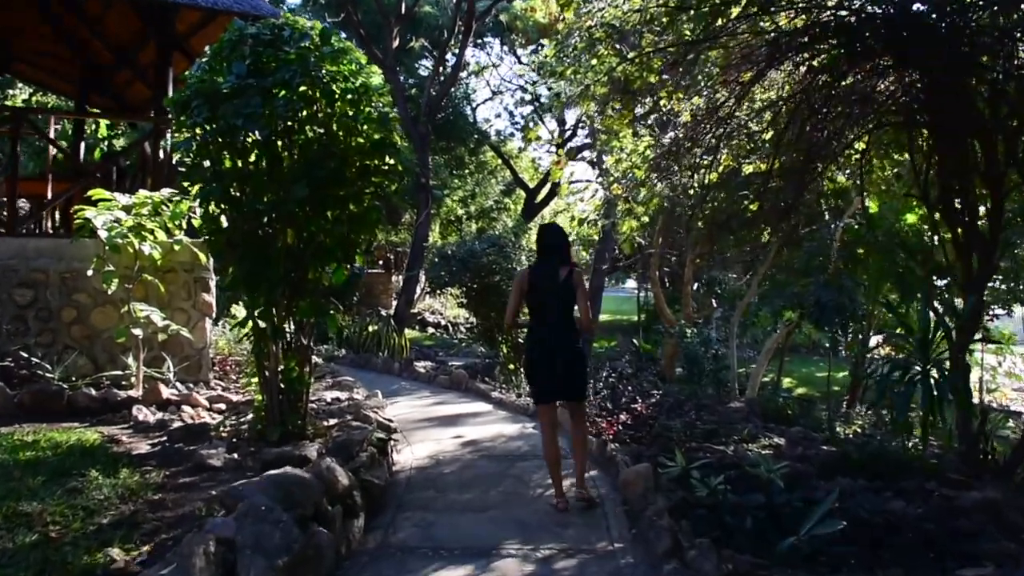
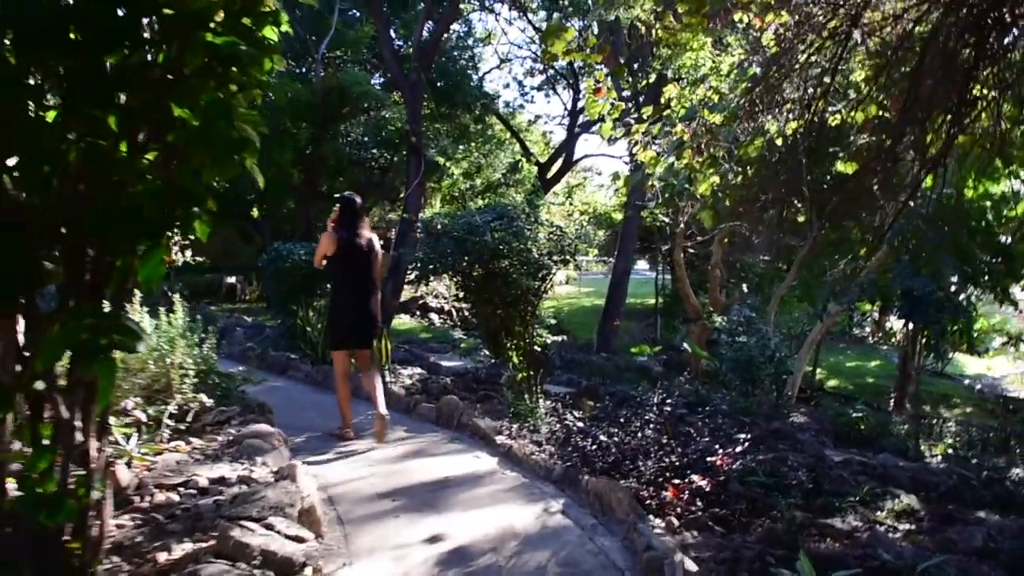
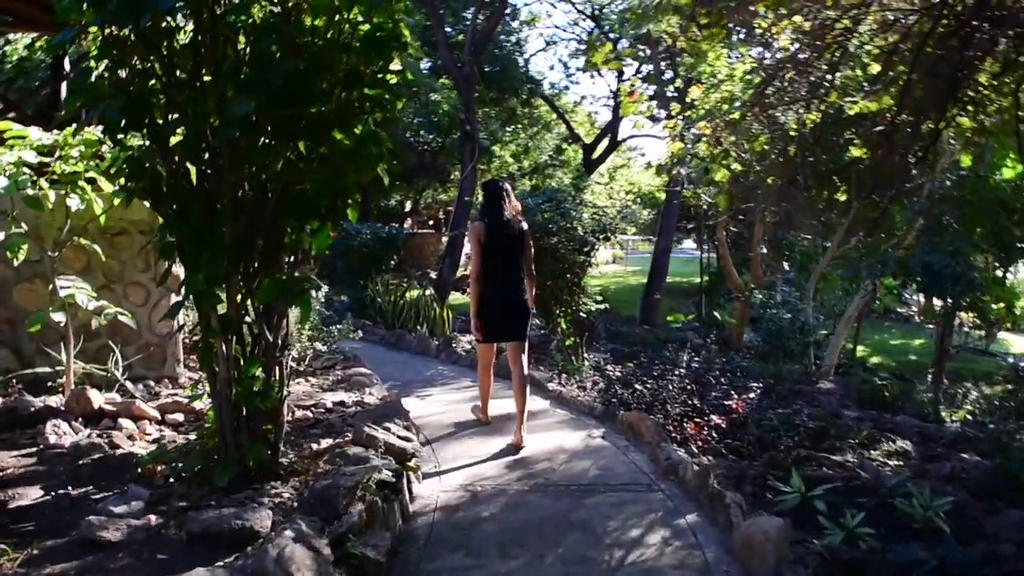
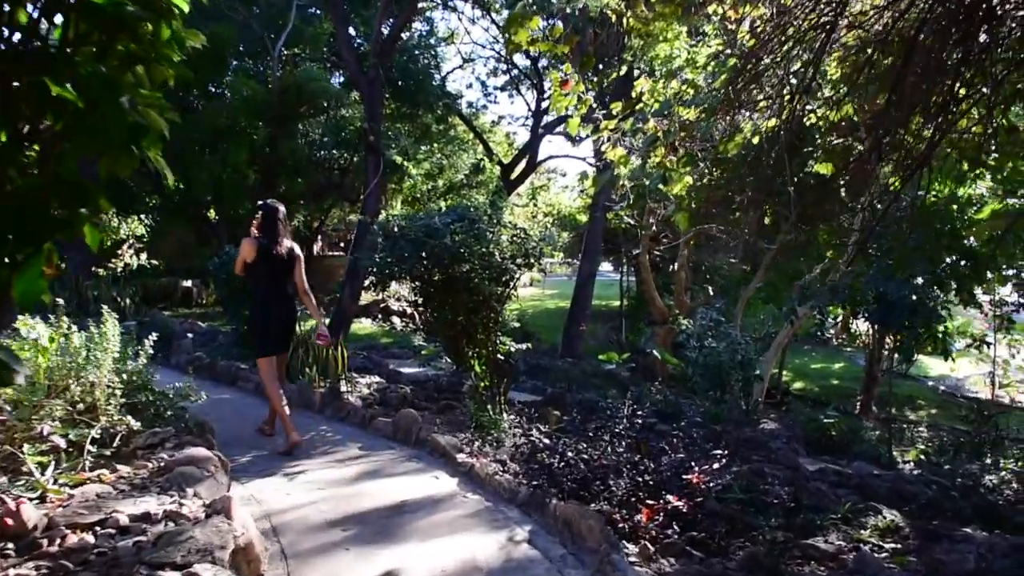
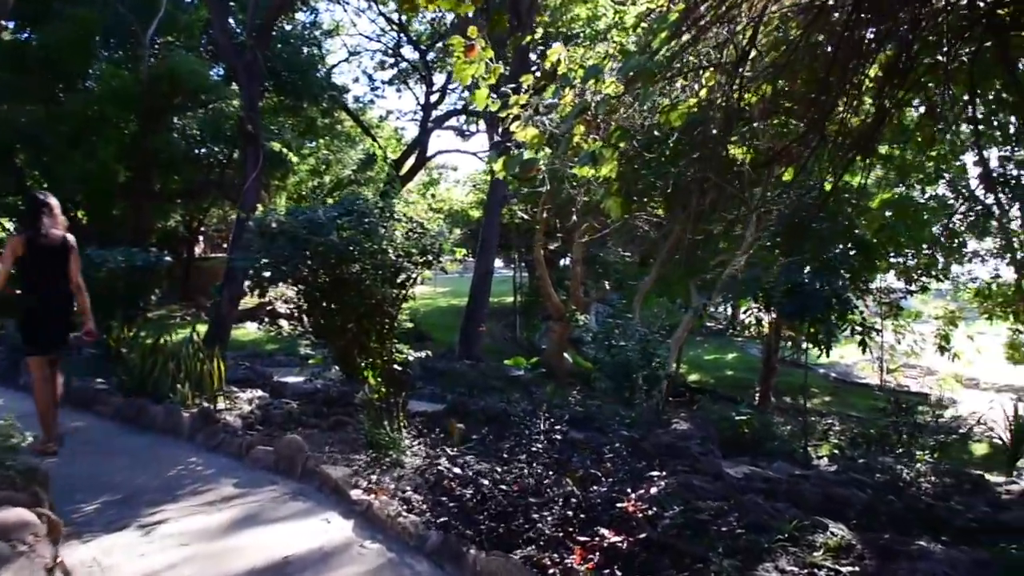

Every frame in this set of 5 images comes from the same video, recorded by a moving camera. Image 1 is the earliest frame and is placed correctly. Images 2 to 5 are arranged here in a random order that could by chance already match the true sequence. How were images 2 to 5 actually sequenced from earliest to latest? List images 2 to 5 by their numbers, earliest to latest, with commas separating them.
3, 2, 4, 5
